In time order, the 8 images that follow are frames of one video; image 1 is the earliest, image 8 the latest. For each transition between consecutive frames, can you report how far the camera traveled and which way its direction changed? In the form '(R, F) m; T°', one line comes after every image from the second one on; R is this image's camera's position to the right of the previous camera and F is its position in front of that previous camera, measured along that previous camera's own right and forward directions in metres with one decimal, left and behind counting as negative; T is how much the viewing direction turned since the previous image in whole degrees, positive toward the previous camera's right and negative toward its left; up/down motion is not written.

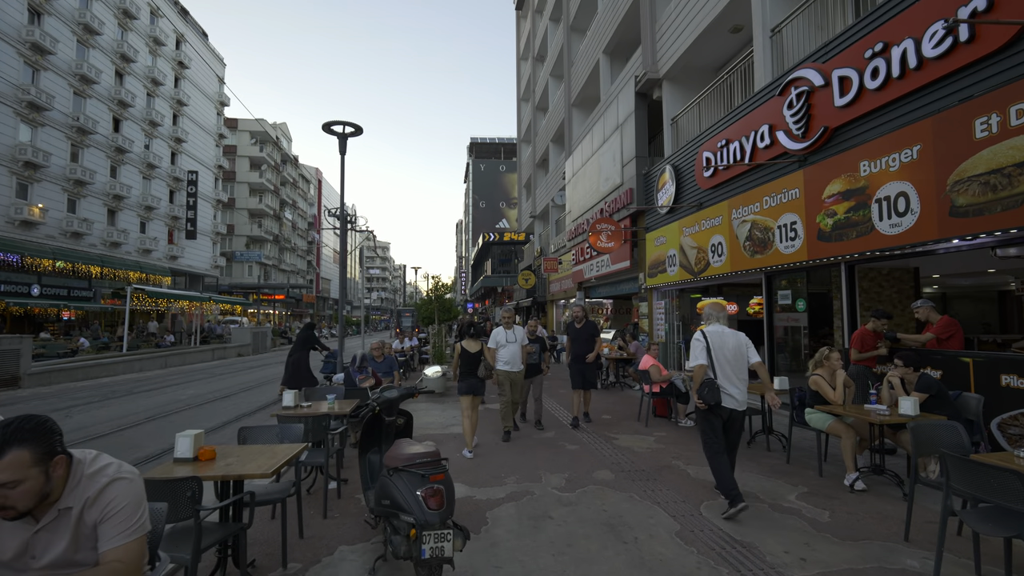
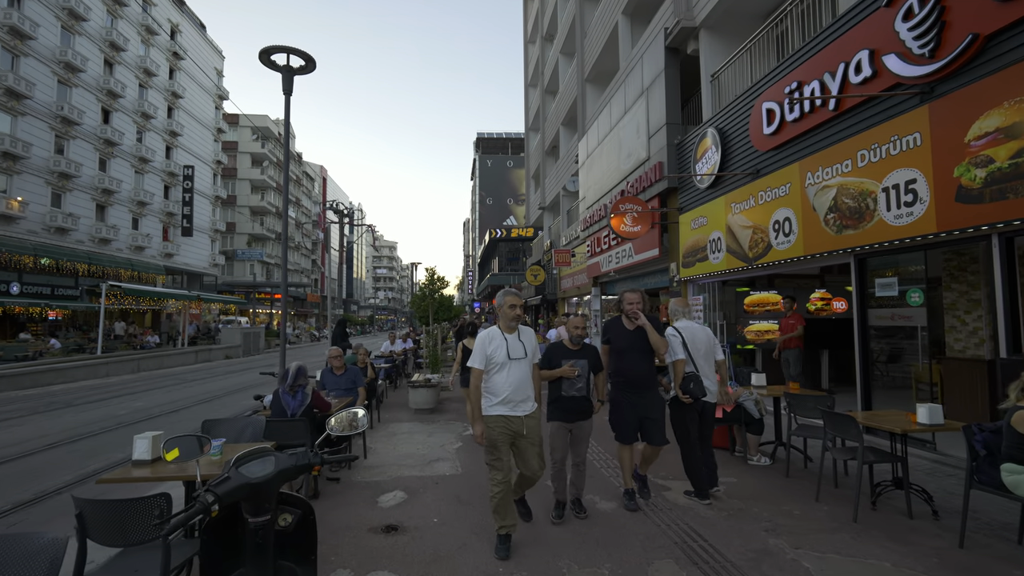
(0.0, +2.4) m; -1°
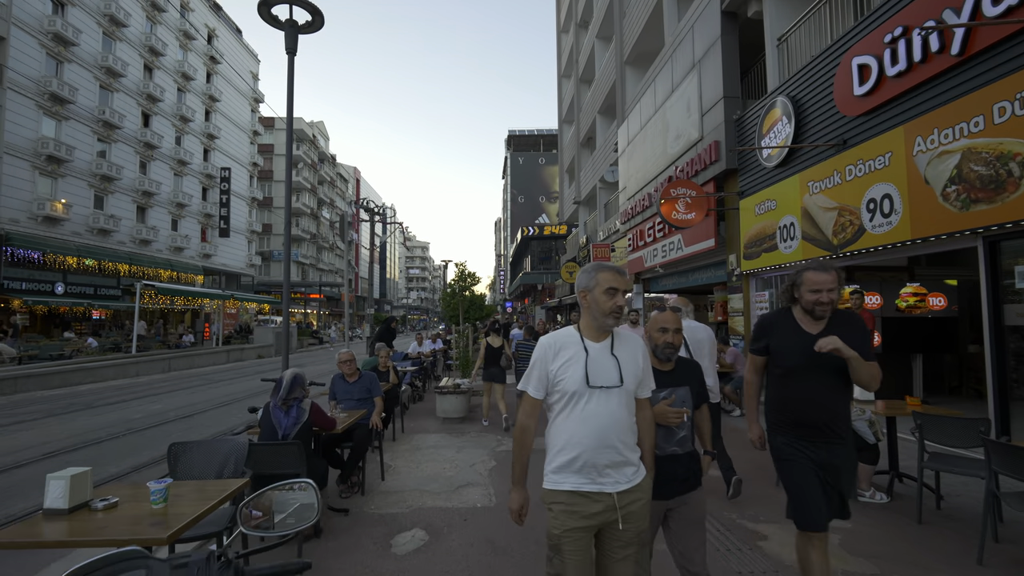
(-0.1, +1.2) m; -4°
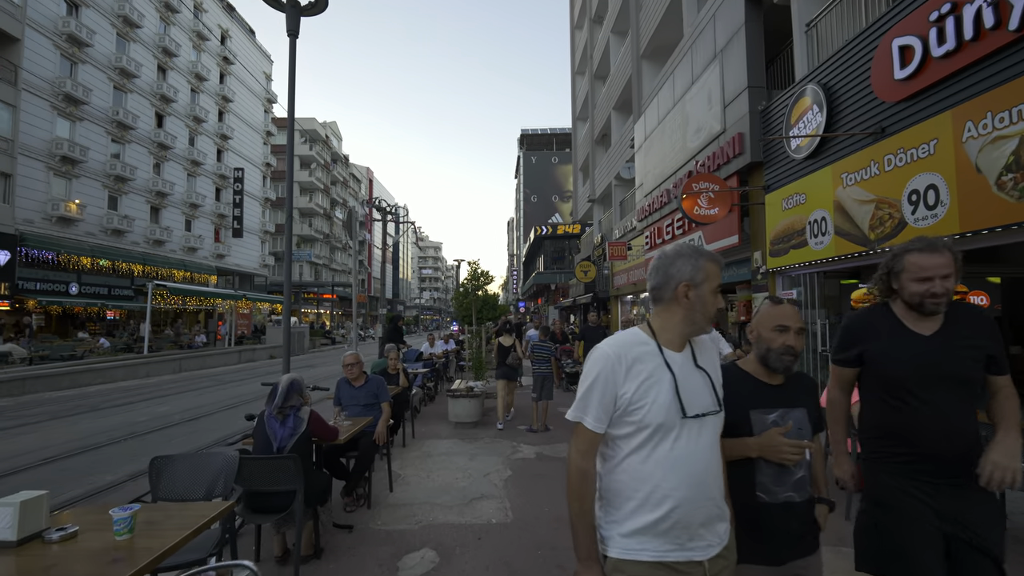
(-0.1, +0.4) m; -1°
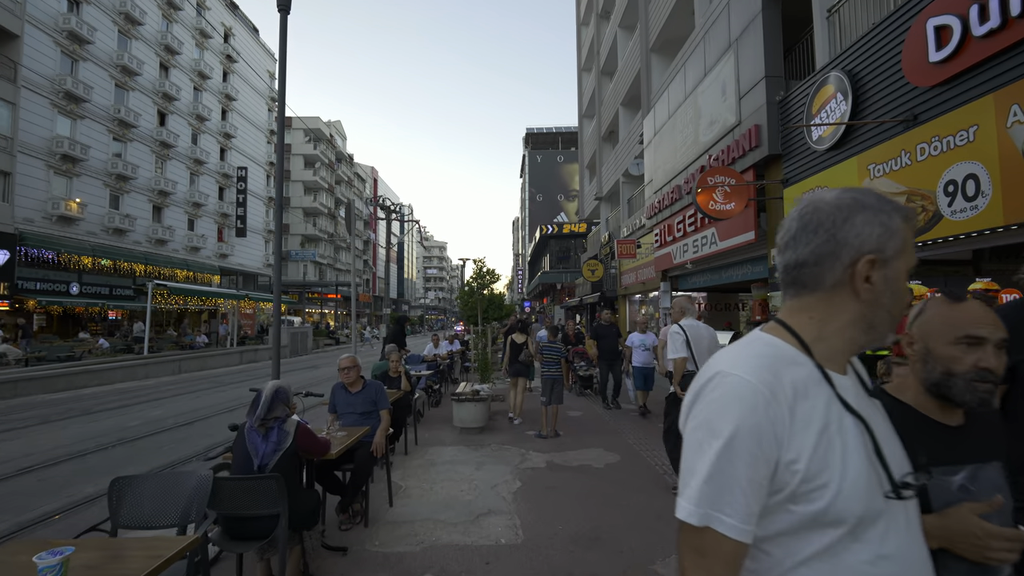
(-0.1, +0.4) m; 0°
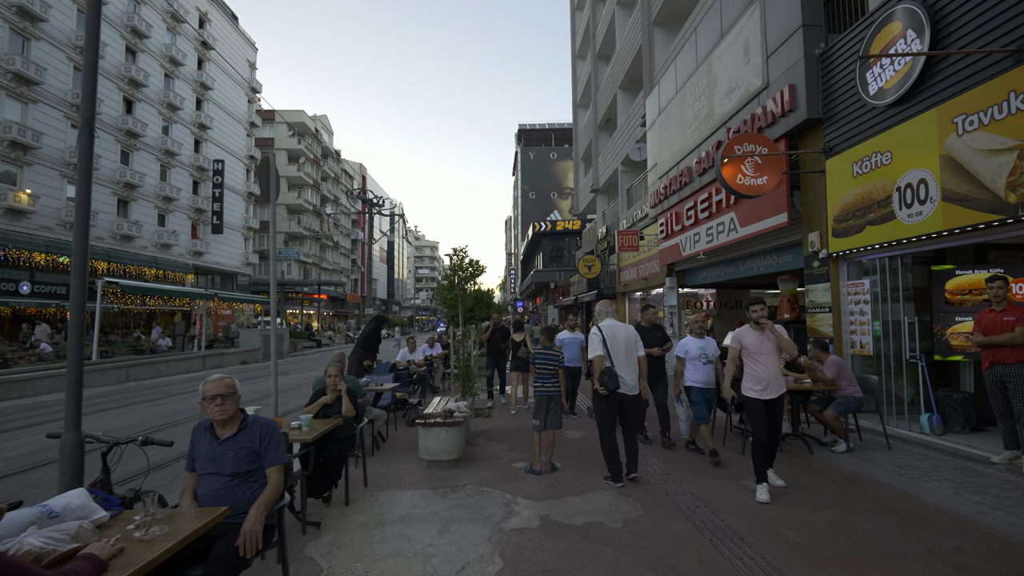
(+0.1, +1.9) m; +1°
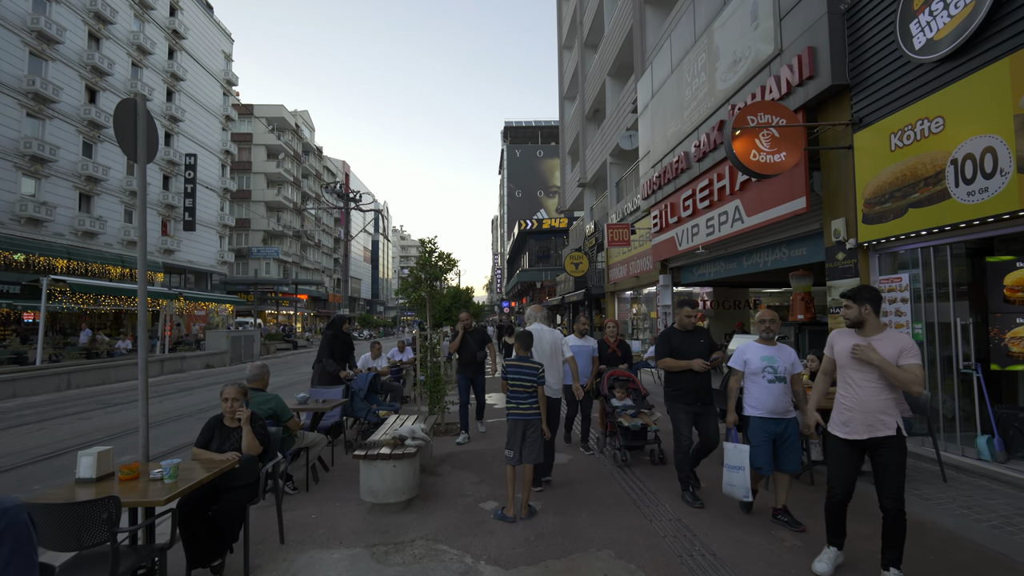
(+0.2, +1.4) m; +1°
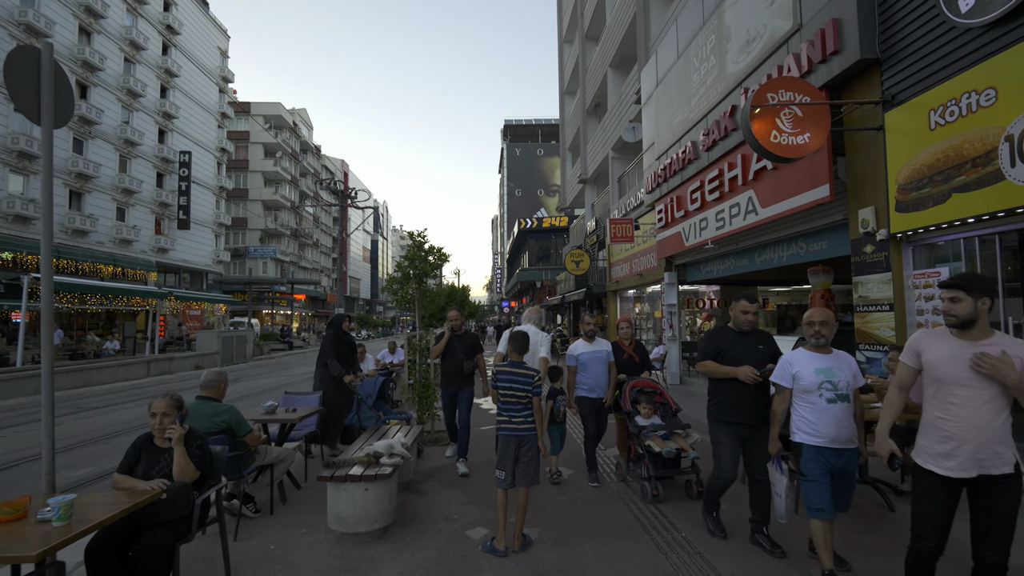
(+0.1, +0.7) m; 0°
